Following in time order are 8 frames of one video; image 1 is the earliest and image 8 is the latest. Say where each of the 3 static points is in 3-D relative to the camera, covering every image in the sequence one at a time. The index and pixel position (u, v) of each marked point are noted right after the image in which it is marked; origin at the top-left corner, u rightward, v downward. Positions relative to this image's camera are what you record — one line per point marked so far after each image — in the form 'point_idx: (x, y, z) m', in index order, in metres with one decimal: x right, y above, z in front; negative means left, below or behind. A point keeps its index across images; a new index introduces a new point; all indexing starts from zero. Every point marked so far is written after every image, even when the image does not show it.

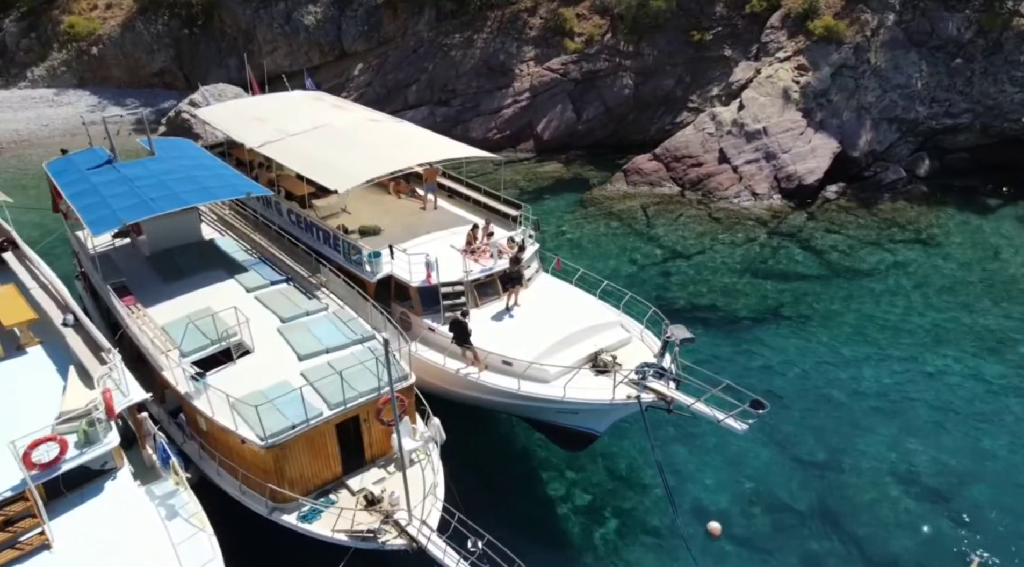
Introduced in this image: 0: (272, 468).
0: (-4.4, -3.5, +11.5) m
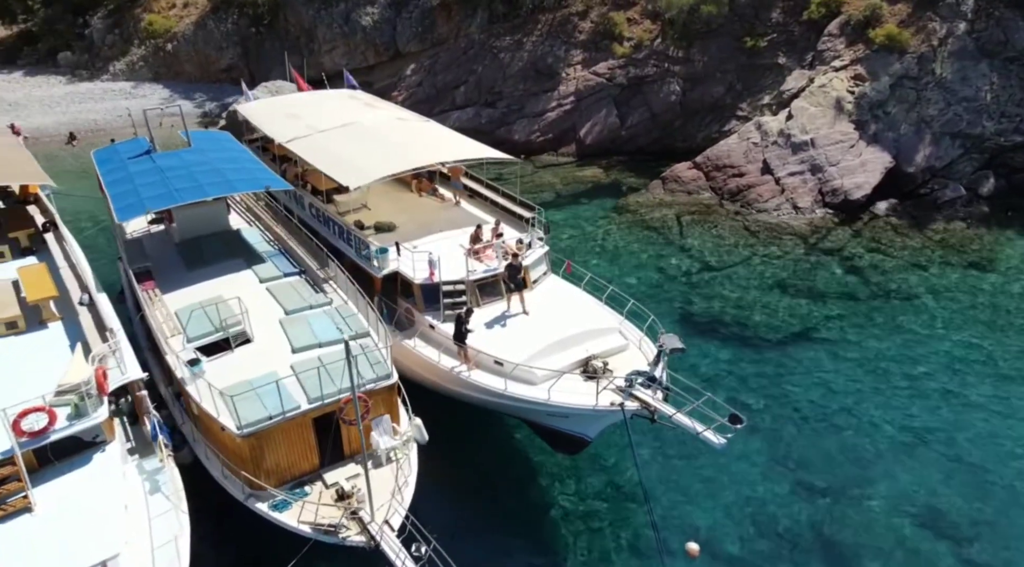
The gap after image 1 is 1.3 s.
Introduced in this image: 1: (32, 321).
0: (-5.0, -3.3, +11.8) m
1: (-11.1, -0.8, +14.4) m
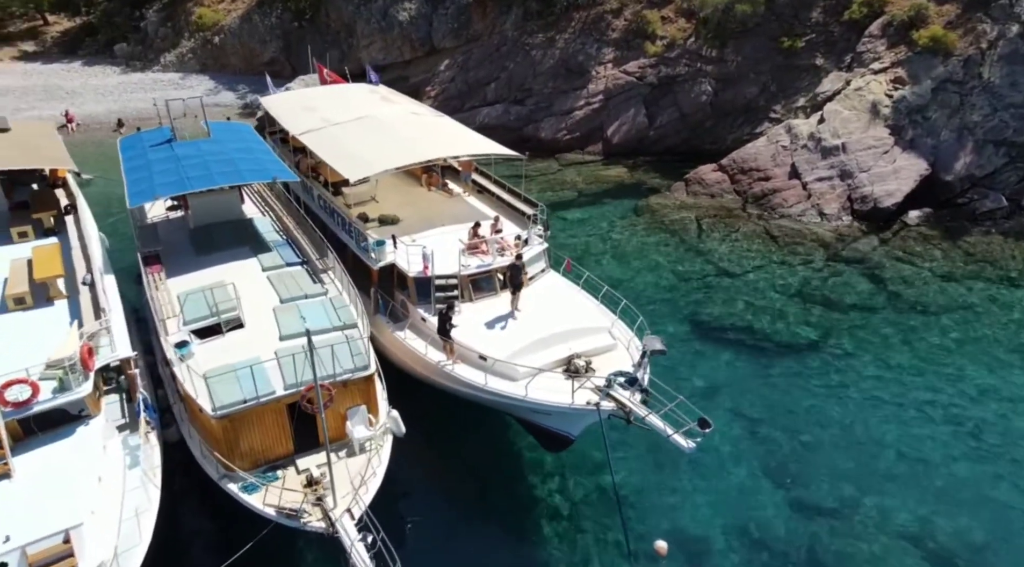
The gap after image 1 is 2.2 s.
0: (-5.6, -3.0, +12.1) m
1: (-11.4, -0.3, +15.1) m
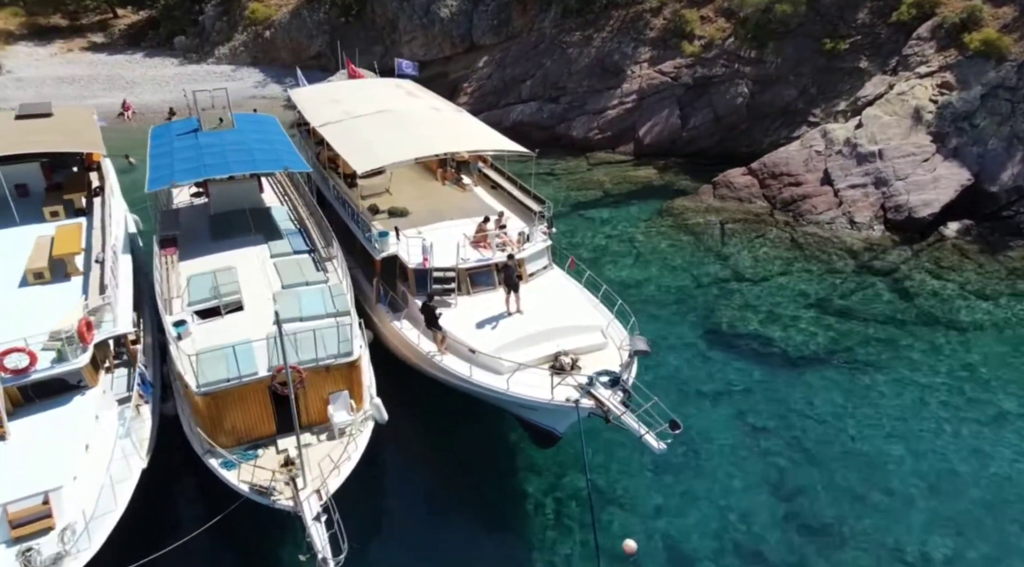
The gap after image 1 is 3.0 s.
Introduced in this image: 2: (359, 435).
0: (-6.1, -2.7, +12.5) m
1: (-11.6, +0.3, +15.9) m
2: (-3.2, -3.2, +13.0) m
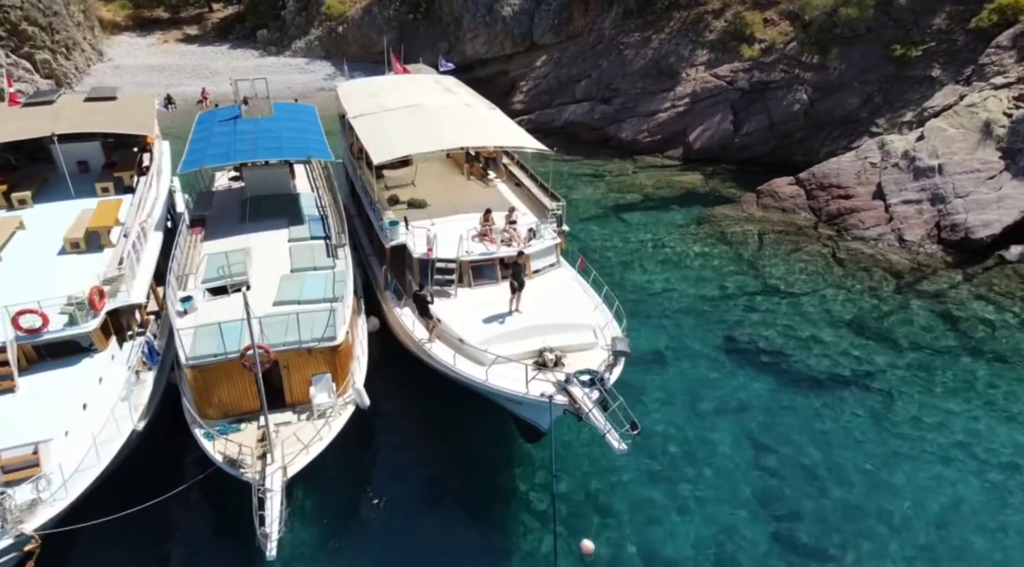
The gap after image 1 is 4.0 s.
0: (-6.7, -2.2, +13.2) m
1: (-11.6, +1.1, +17.2) m
2: (-3.8, -2.9, +13.4) m
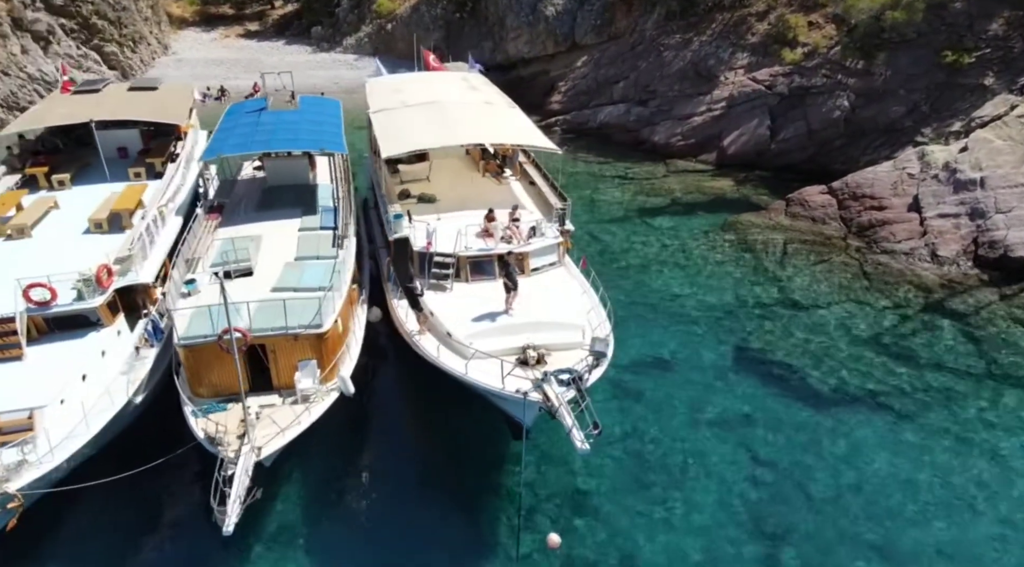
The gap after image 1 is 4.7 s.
0: (-7.2, -1.8, +13.8) m
1: (-11.6, +1.7, +18.1) m
2: (-4.3, -2.6, +13.8) m
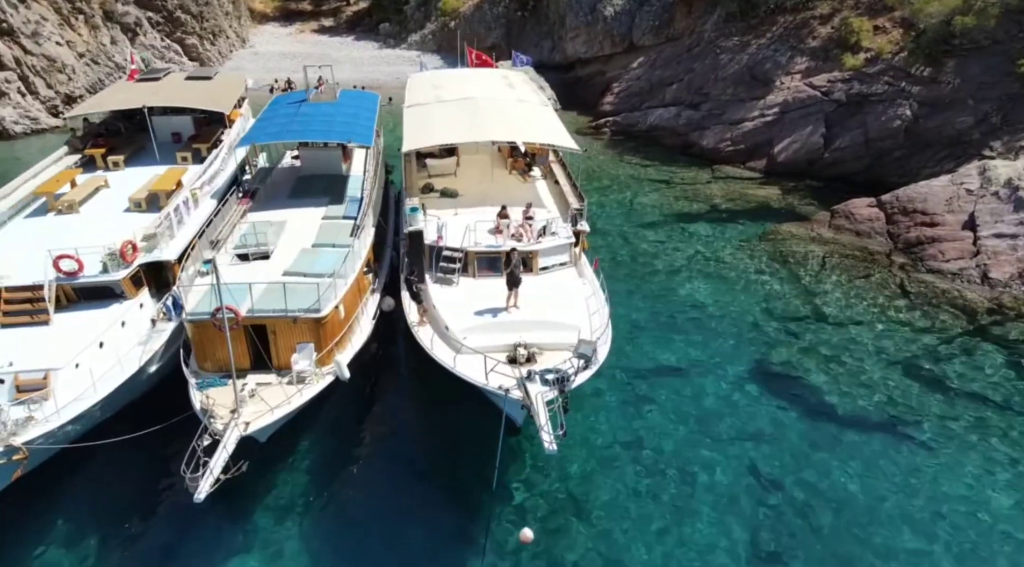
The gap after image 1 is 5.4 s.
0: (-7.4, -1.3, +14.6) m
1: (-11.2, +2.4, +19.3) m
2: (-4.6, -2.3, +14.3) m
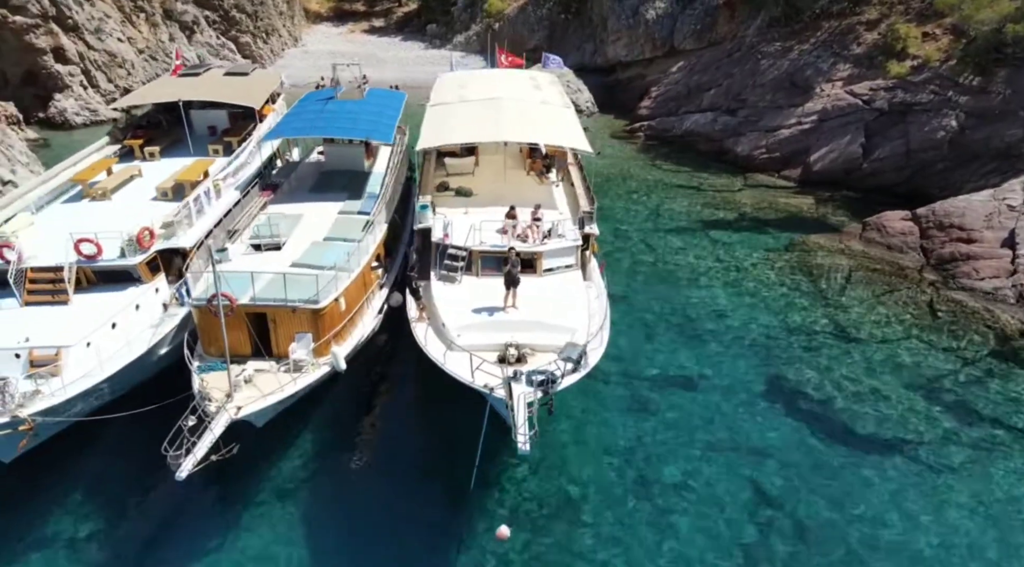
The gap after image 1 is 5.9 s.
0: (-7.6, -1.0, +15.2) m
1: (-10.8, +2.9, +20.1) m
2: (-4.8, -2.1, +14.7) m
